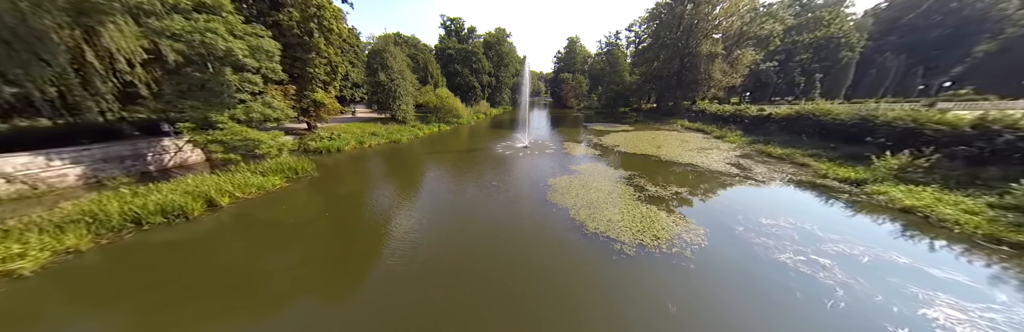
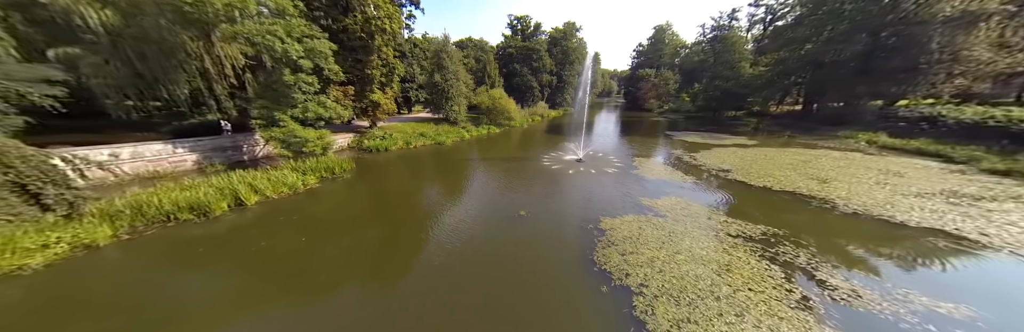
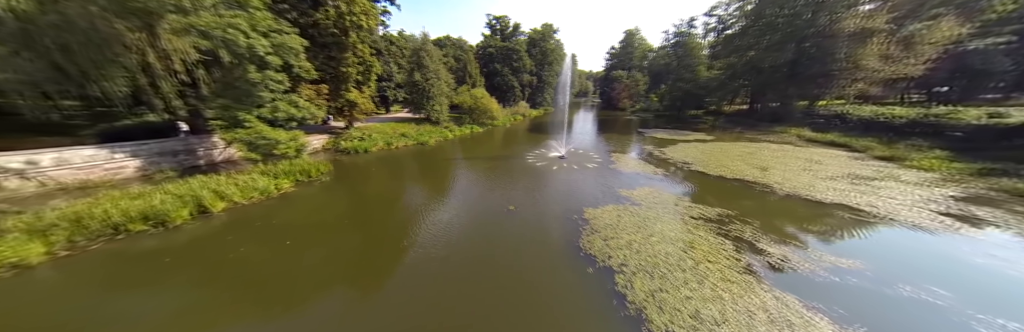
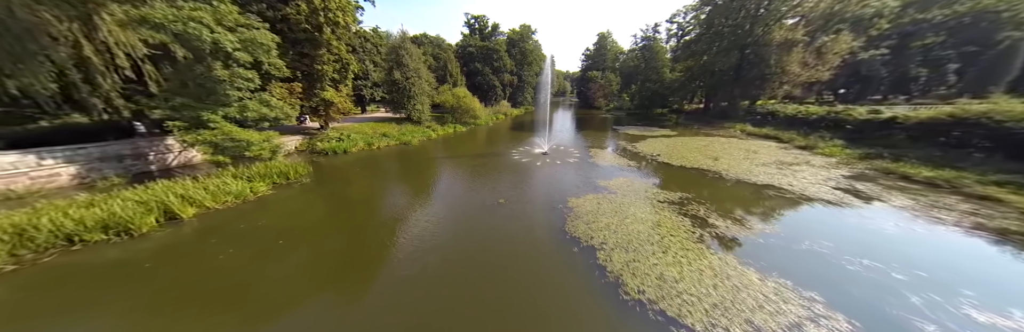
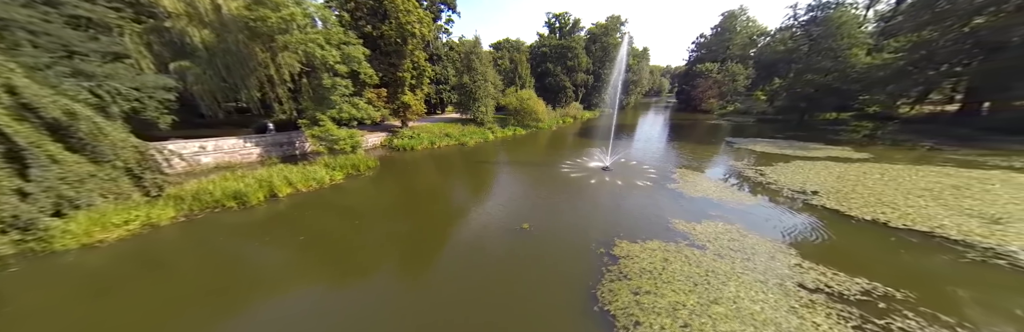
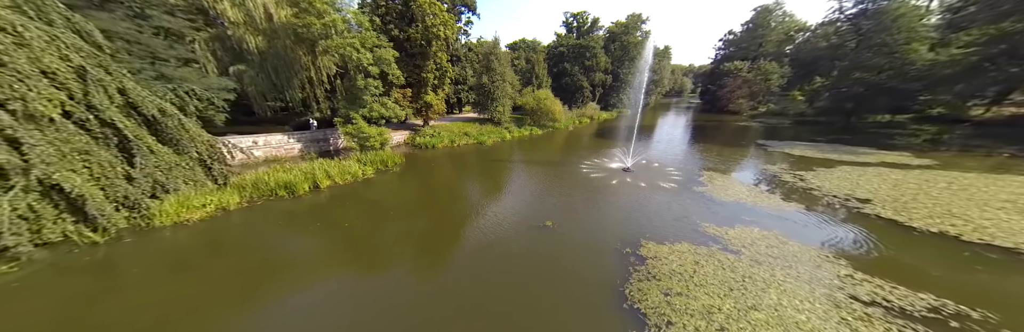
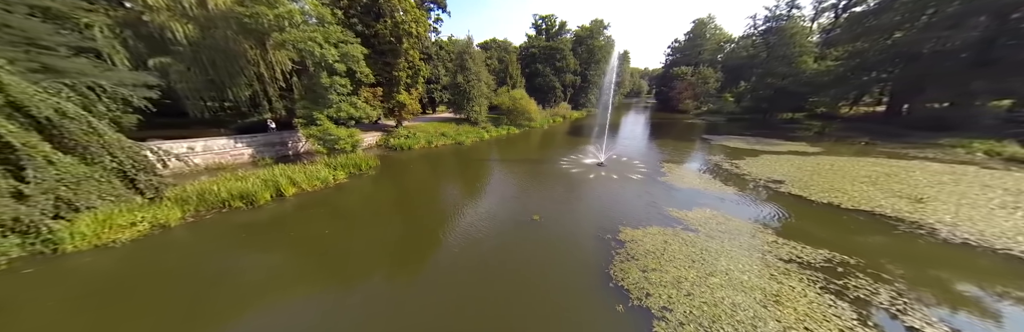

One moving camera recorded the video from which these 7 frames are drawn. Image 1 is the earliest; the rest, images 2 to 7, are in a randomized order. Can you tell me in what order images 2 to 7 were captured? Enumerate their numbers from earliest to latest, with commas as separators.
4, 3, 2, 7, 6, 5
